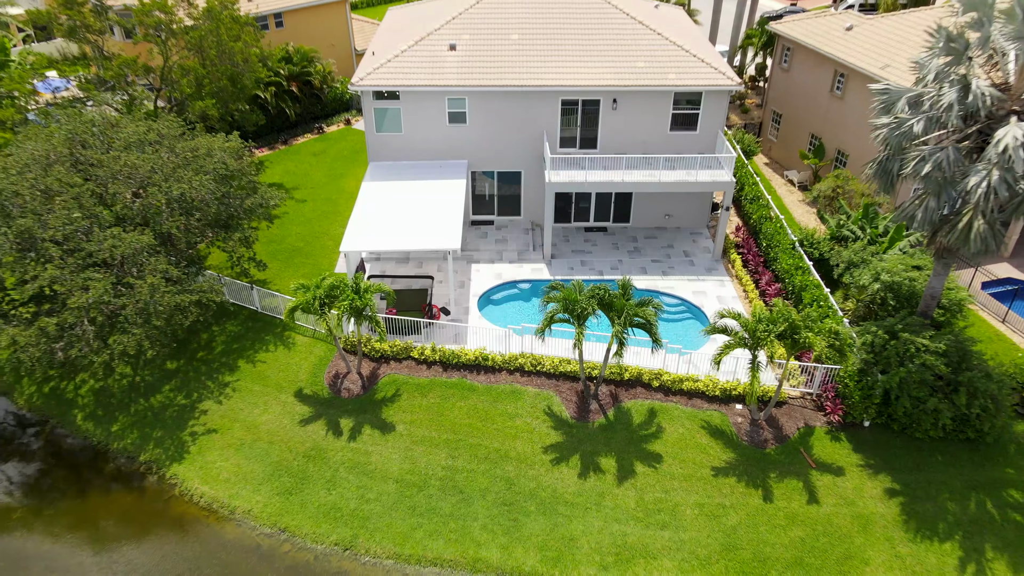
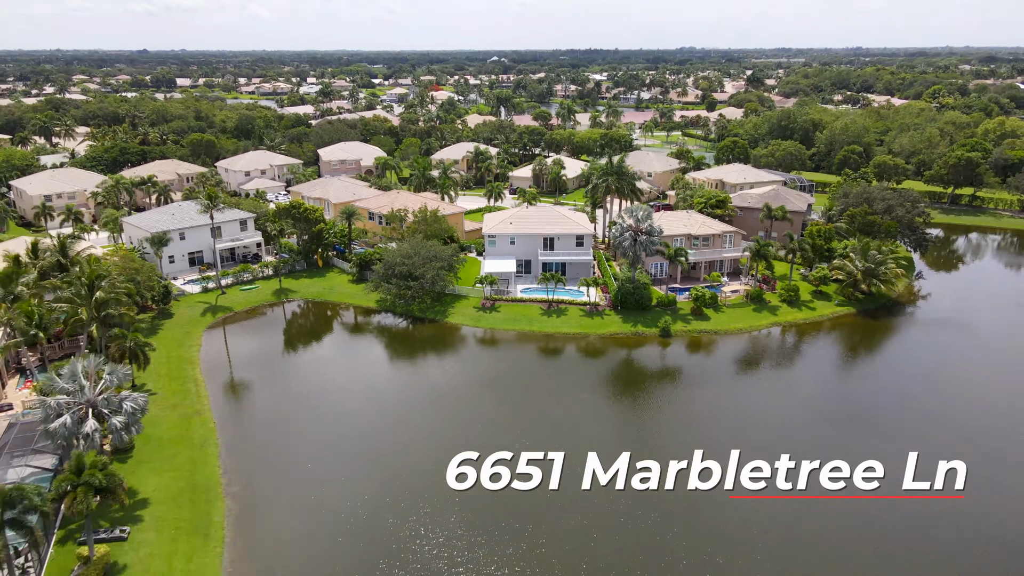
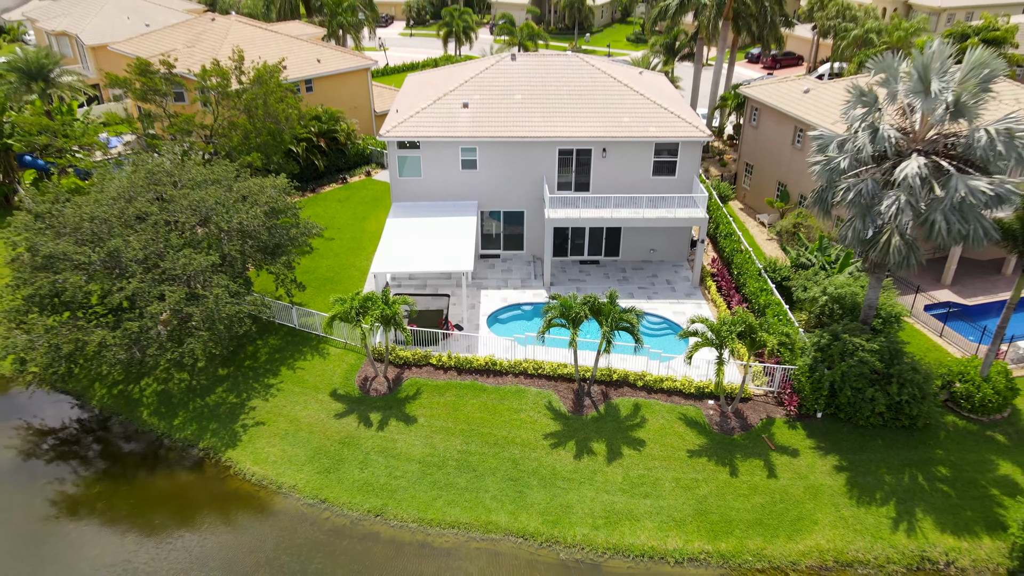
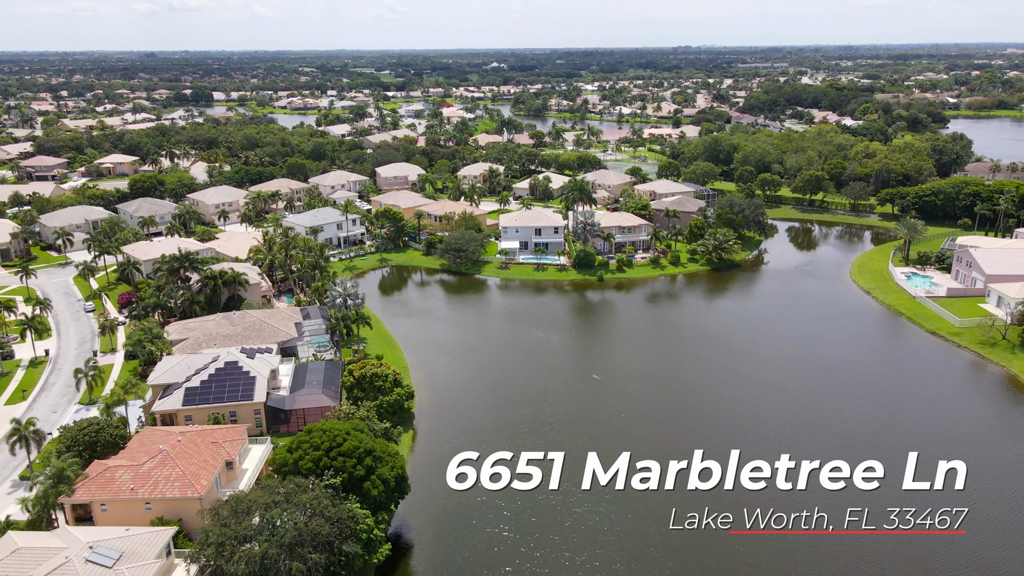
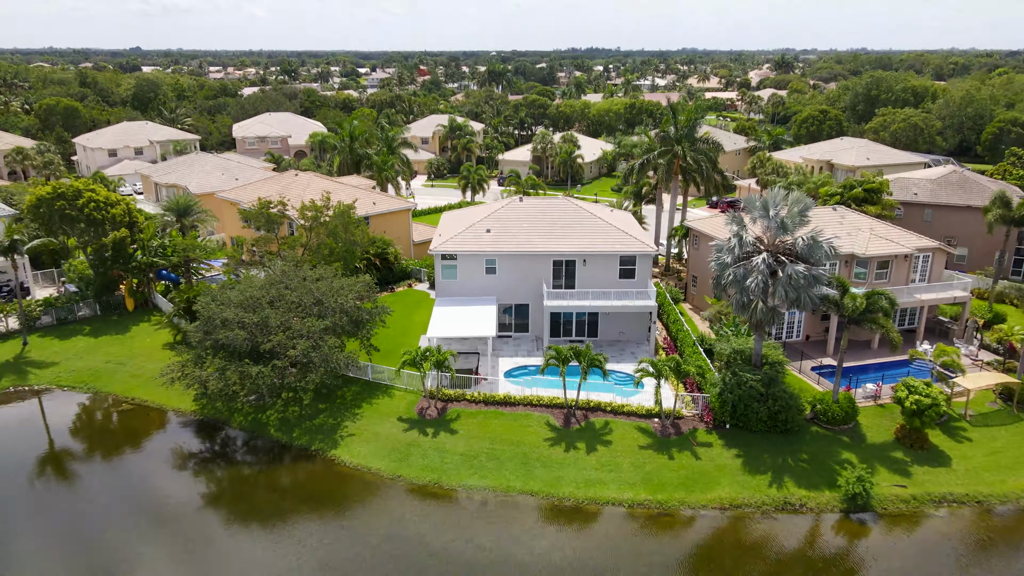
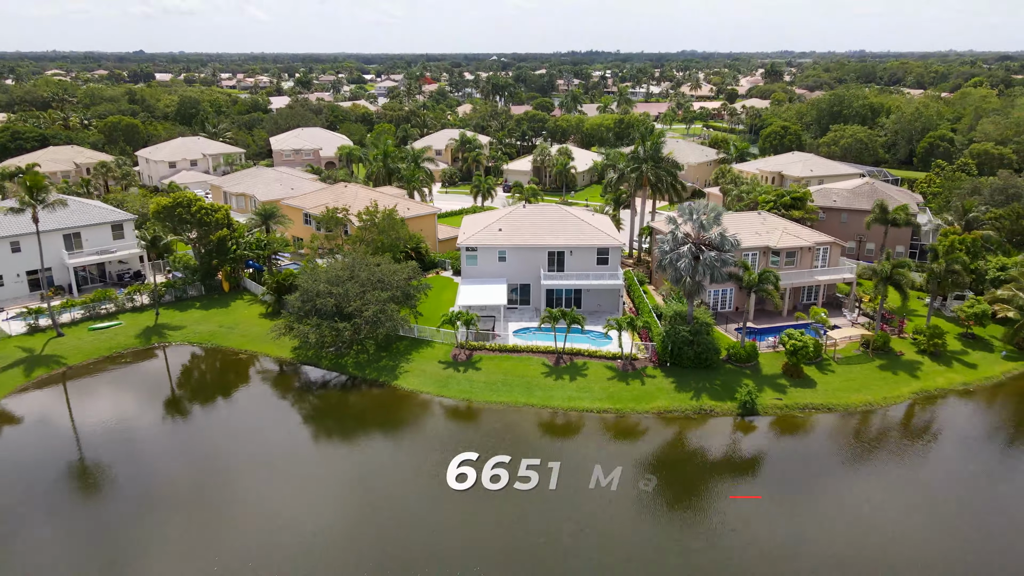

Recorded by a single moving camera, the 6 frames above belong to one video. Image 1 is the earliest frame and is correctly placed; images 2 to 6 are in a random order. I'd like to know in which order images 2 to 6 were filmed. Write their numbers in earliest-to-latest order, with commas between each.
3, 5, 6, 2, 4
